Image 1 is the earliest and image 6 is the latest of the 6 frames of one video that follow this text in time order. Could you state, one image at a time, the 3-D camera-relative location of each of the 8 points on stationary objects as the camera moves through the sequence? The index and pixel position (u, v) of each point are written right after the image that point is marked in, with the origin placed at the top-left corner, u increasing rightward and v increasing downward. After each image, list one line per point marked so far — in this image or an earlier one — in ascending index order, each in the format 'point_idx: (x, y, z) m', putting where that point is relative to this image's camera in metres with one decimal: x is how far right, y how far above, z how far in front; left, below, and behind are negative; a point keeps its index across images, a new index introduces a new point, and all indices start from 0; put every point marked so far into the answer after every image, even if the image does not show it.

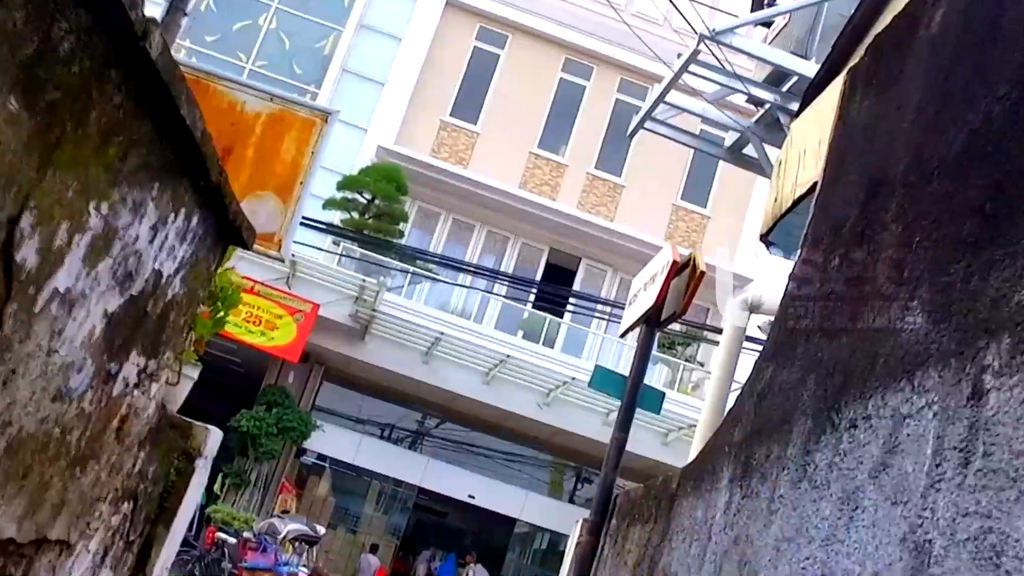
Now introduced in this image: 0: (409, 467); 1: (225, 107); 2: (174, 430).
0: (-2.3, -3.9, +16.3) m
1: (-2.5, +1.6, +6.7) m
2: (-1.8, -0.8, +4.1) m
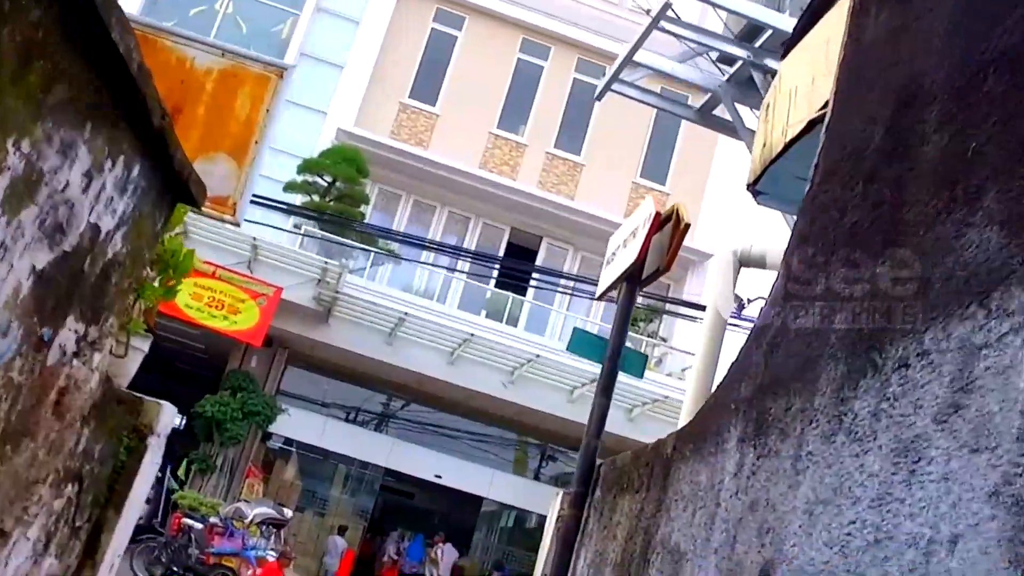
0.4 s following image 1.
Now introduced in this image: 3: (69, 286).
0: (-2.9, -3.4, +16.1) m
1: (-2.8, +1.9, +6.3) m
2: (-2.0, -0.6, +3.8) m
3: (-1.8, 0.0, +3.1) m
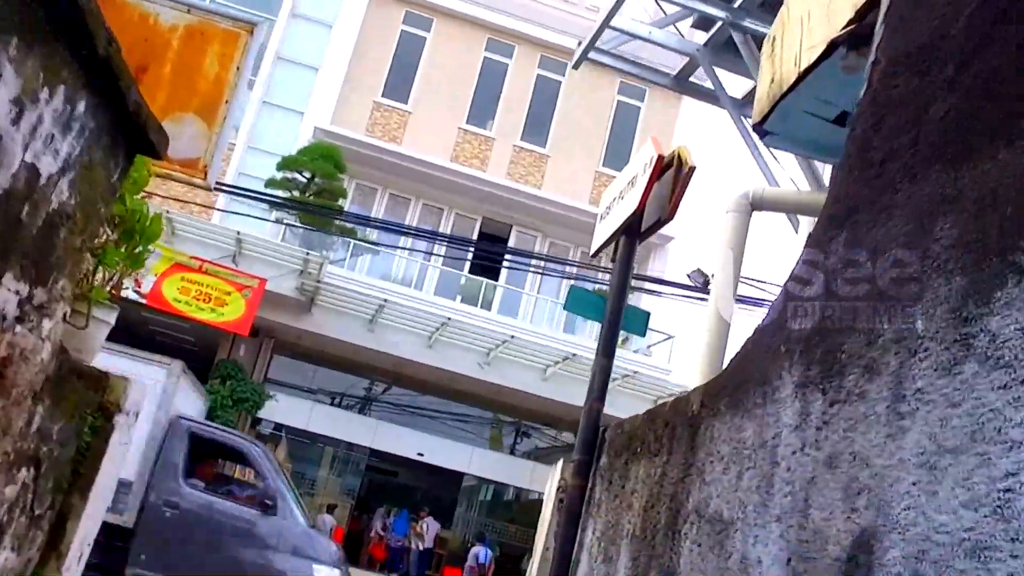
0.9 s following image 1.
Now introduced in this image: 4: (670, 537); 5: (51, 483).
0: (-3.1, -2.9, +15.8) m
1: (-2.9, +2.1, +5.9) m
2: (-2.0, -0.5, +3.6) m
3: (-1.8, +0.1, +2.8) m
4: (+0.6, -0.9, +2.8) m
5: (-2.1, -0.9, +3.5) m
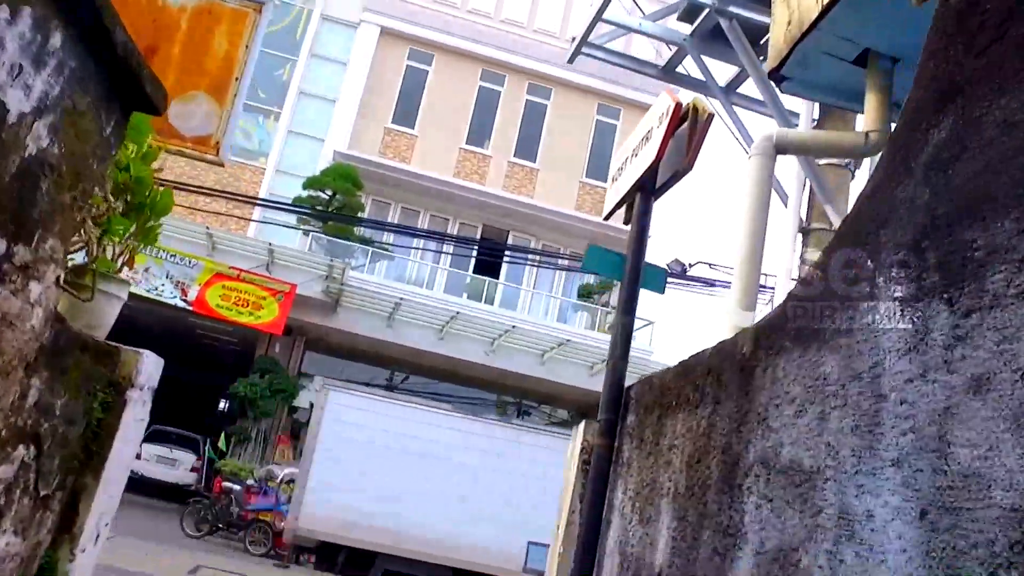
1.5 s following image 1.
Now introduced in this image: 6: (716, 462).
0: (-2.6, -2.3, +15.8) m
1: (-2.9, +2.3, +5.6) m
2: (-1.8, -0.3, +3.4) m
3: (-1.7, +0.3, +2.6) m
4: (+0.7, -0.7, +2.6) m
5: (-1.9, -0.8, +3.3) m
6: (+0.8, -0.6, +2.8) m
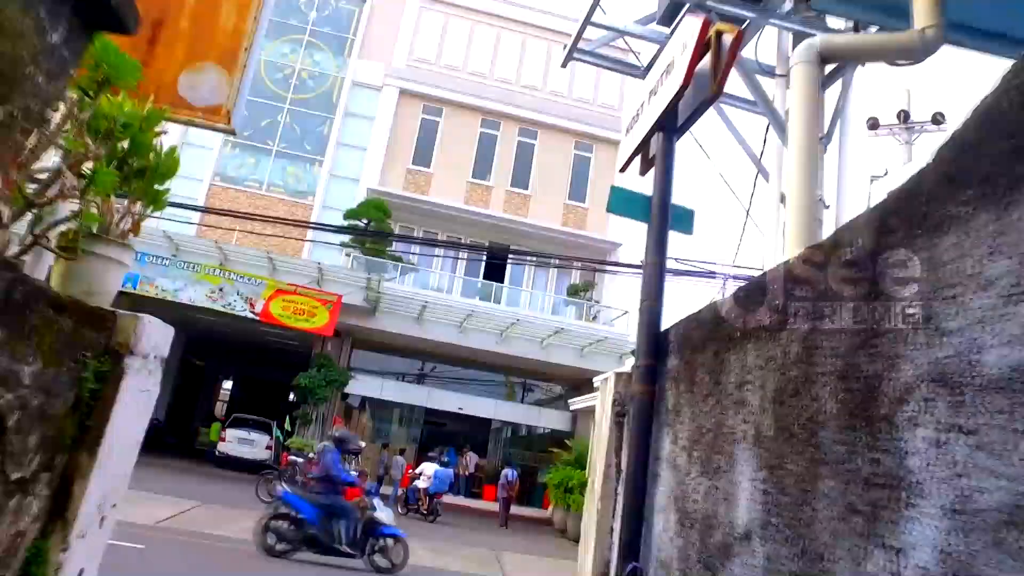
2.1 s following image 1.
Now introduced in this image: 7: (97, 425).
0: (-2.1, -1.4, +15.4) m
1: (-2.8, +2.5, +5.0) m
2: (-1.7, -0.1, +2.9) m
3: (-1.6, +0.4, +2.1) m
4: (+0.9, -0.4, +2.1) m
5: (-1.7, -0.6, +2.8) m
6: (+0.9, -0.3, +2.2) m
7: (-1.7, -0.6, +3.1) m
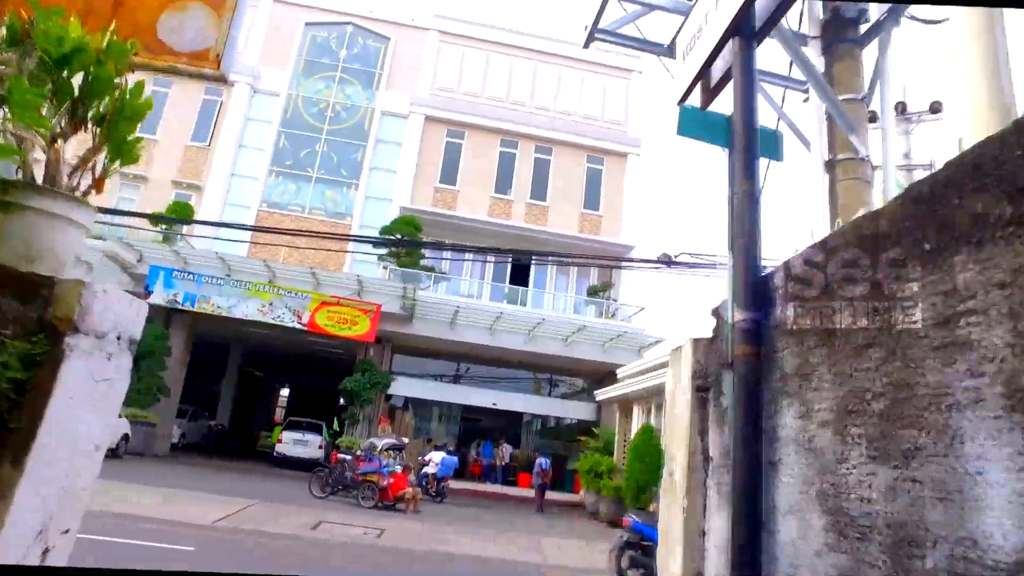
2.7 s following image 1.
0: (-1.3, -1.1, +14.4) m
1: (-2.6, +2.7, +4.0) m
2: (-1.5, +0.1, +1.8) m
3: (-1.5, +0.6, +1.0) m
4: (+1.1, -0.1, +0.9) m
5: (-1.5, -0.4, +1.8) m
6: (+1.1, 0.0, +1.1) m
7: (-1.4, -0.4, +2.1) m
